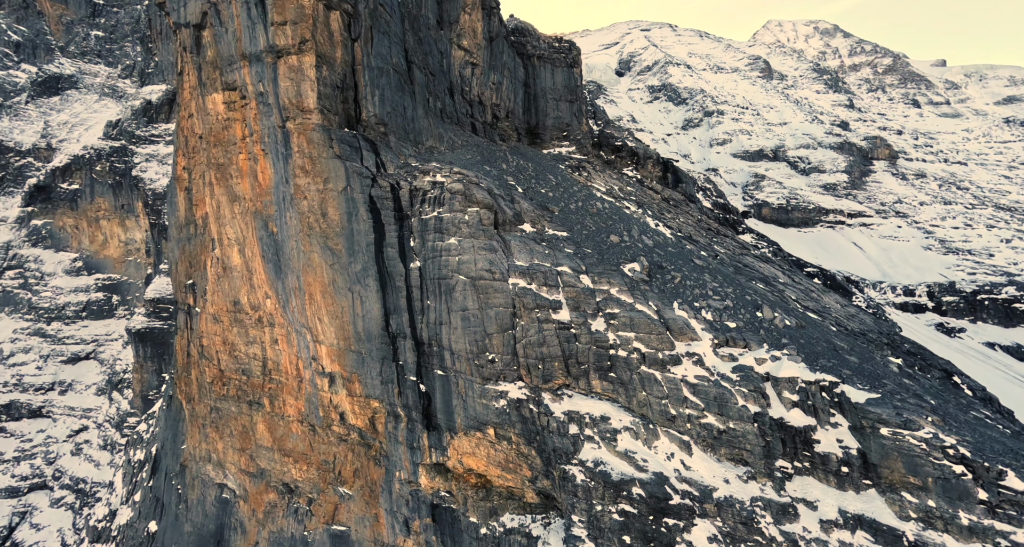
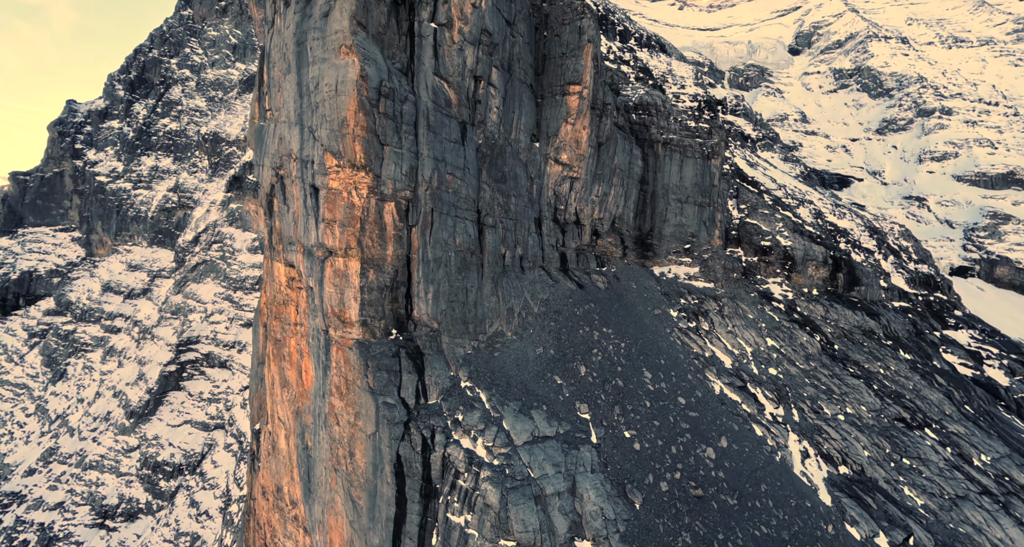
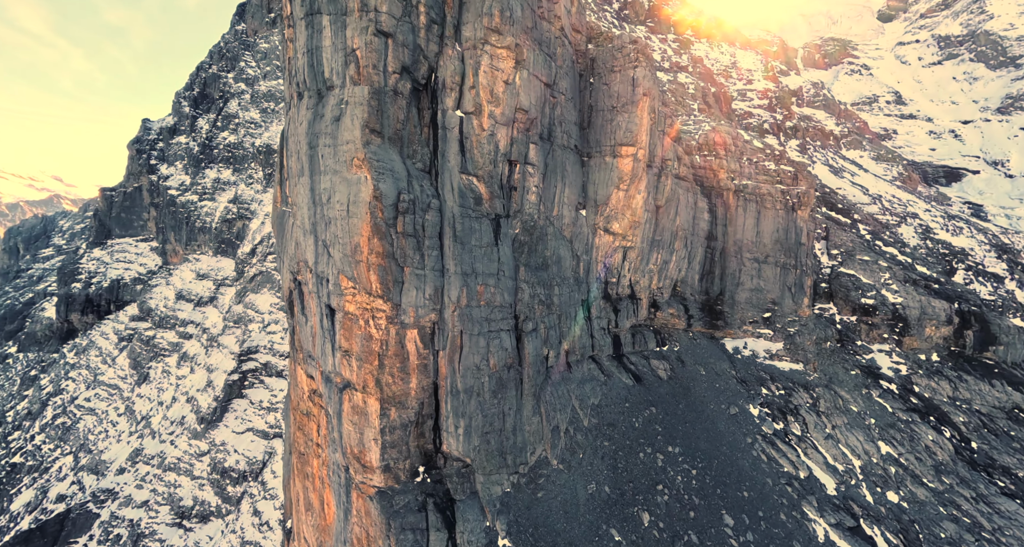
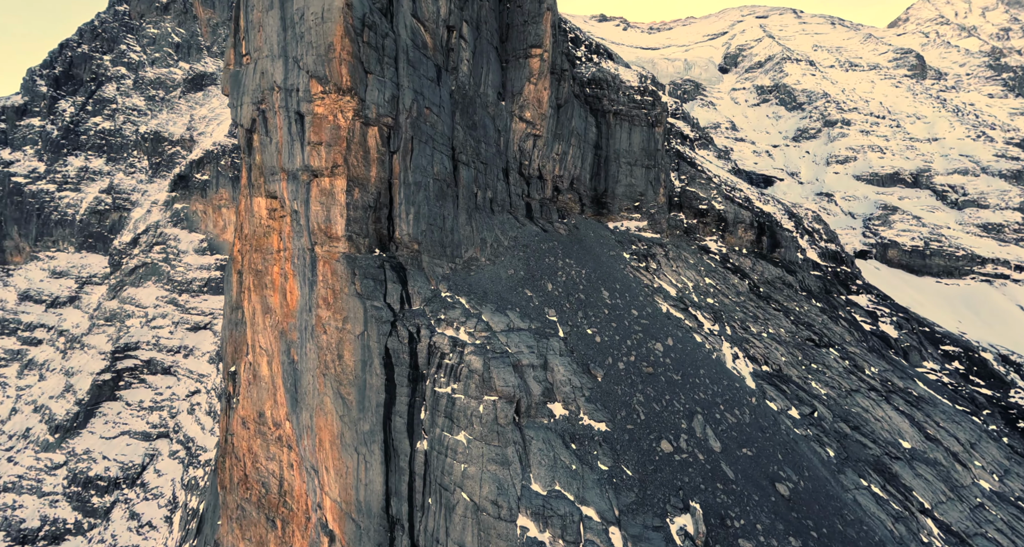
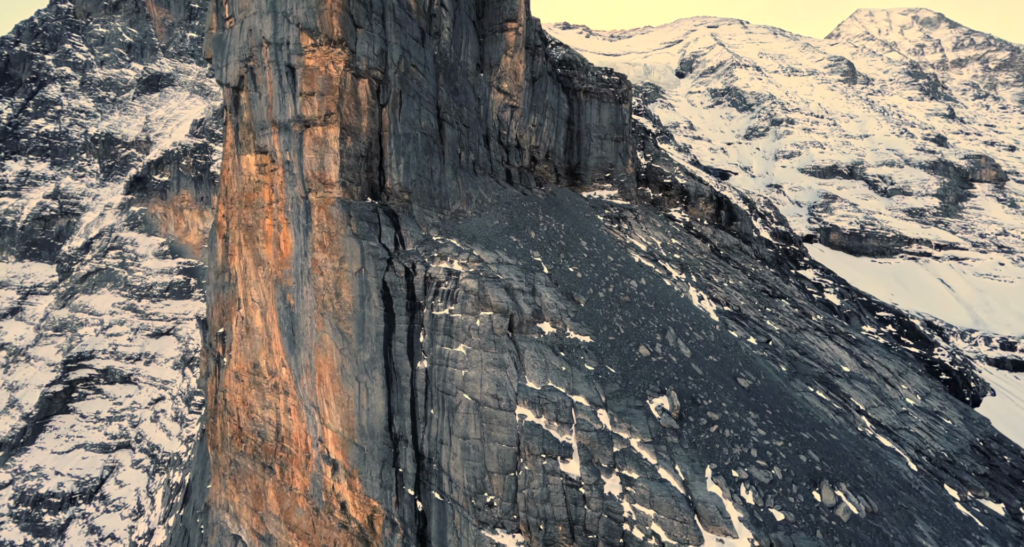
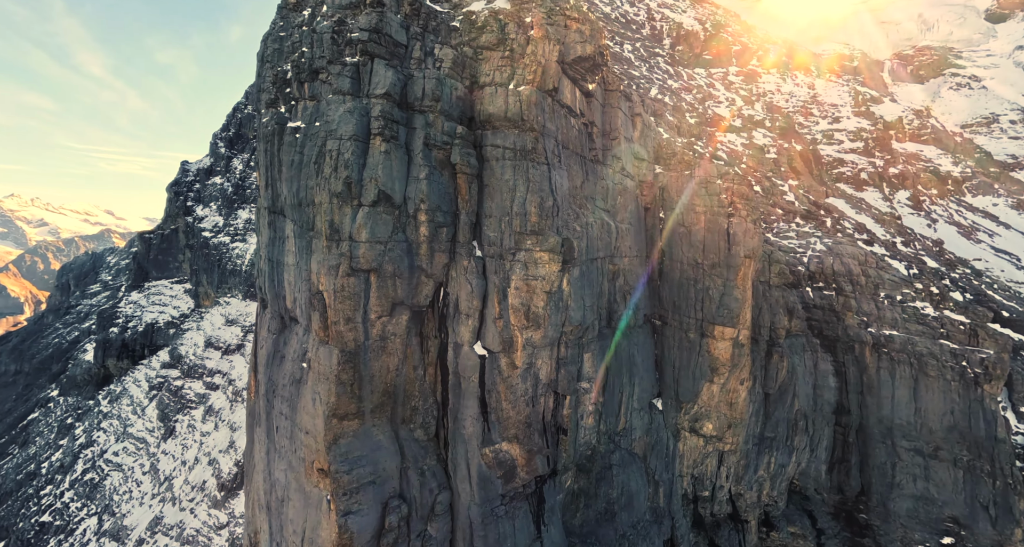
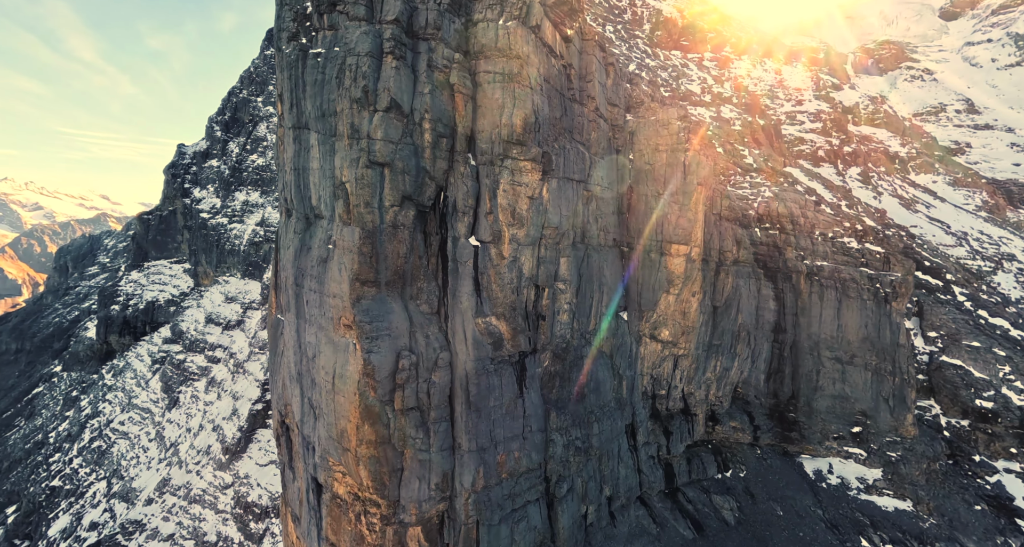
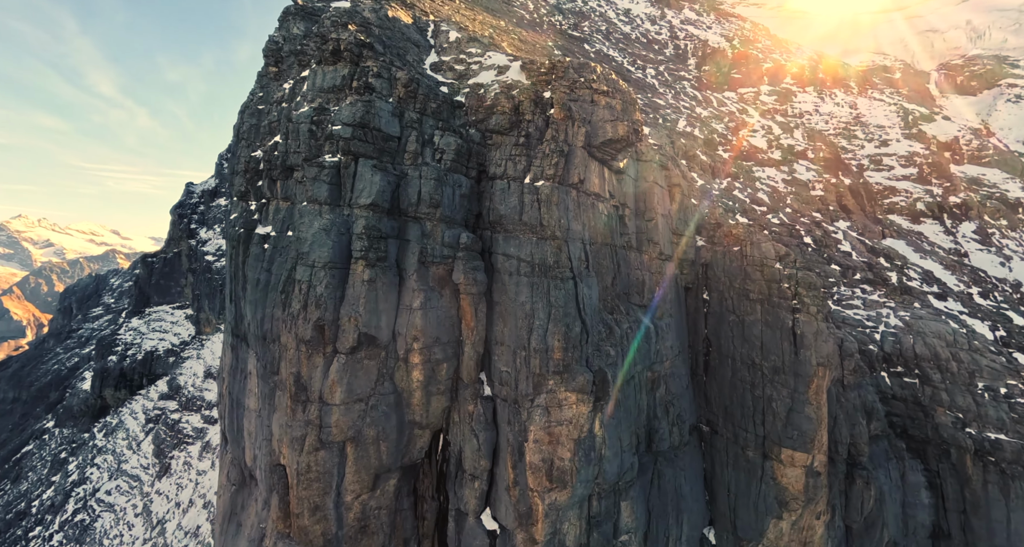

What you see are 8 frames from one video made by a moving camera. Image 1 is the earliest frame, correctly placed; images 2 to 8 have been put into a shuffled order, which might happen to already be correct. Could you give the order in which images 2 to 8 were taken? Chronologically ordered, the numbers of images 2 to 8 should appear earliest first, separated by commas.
5, 4, 2, 3, 7, 6, 8
